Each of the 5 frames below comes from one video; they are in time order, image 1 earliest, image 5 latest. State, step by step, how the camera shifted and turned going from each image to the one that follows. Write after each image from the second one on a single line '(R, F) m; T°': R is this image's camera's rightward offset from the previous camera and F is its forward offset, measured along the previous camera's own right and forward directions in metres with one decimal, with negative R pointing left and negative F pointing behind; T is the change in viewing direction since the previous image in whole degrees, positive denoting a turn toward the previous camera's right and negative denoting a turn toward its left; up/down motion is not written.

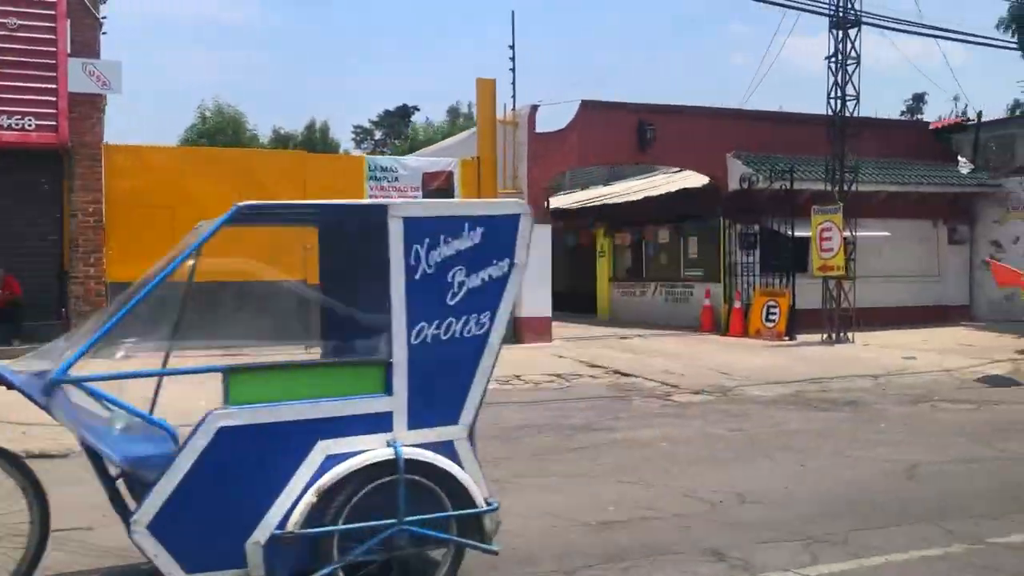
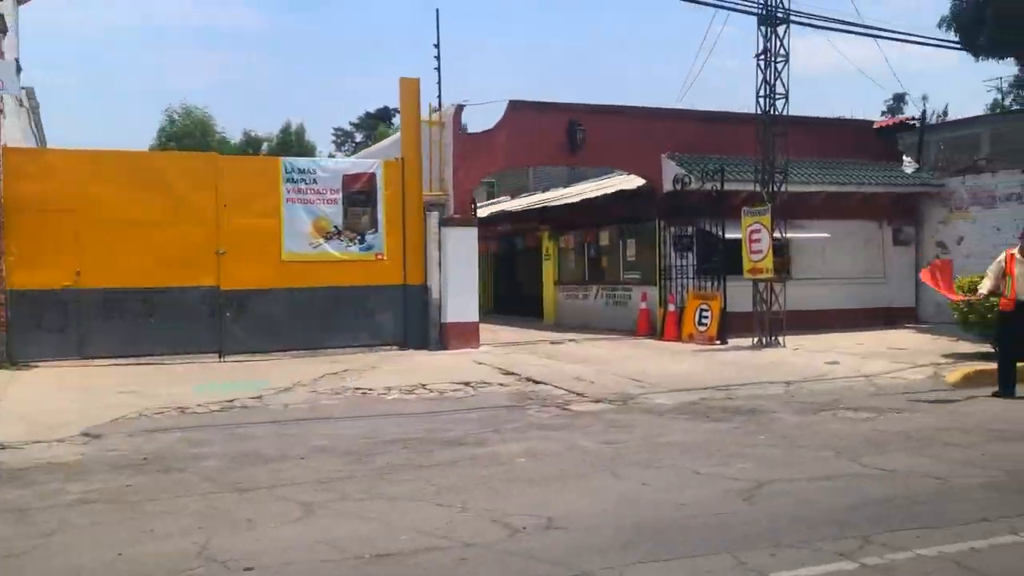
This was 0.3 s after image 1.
(+1.5, +0.6) m; +1°
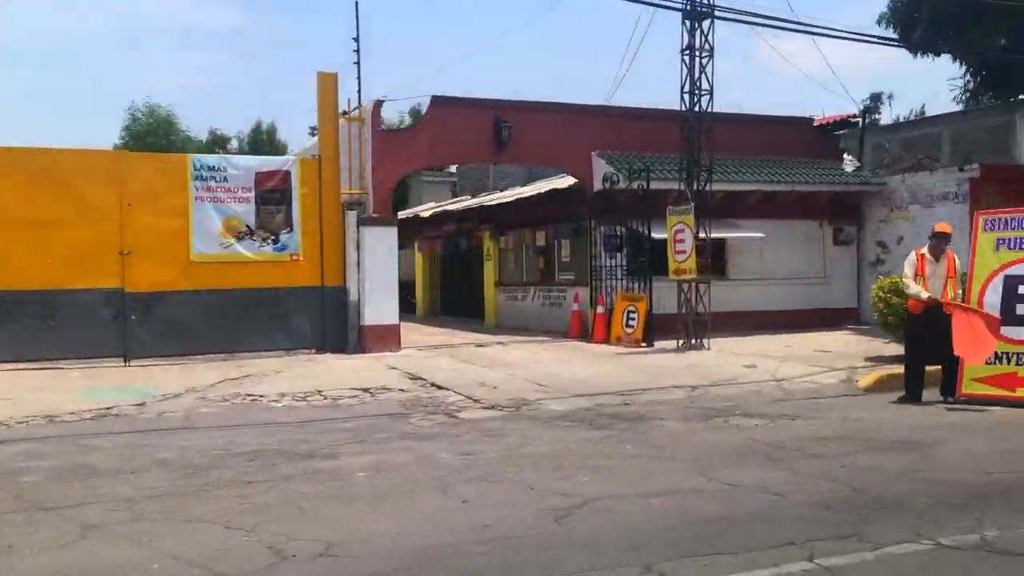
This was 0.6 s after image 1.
(+1.5, +0.6) m; +1°
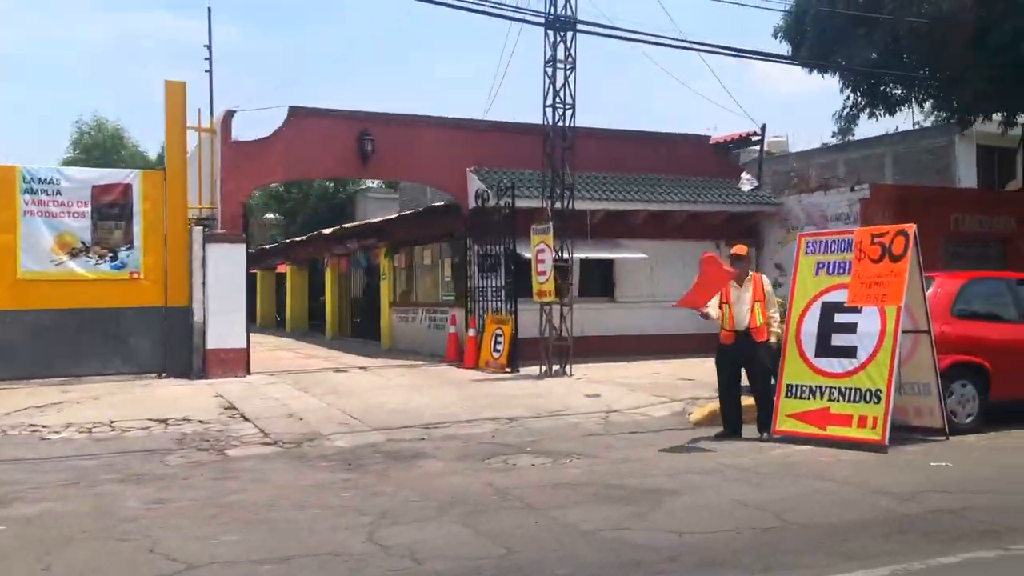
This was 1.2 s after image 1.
(+2.8, +1.1) m; +1°
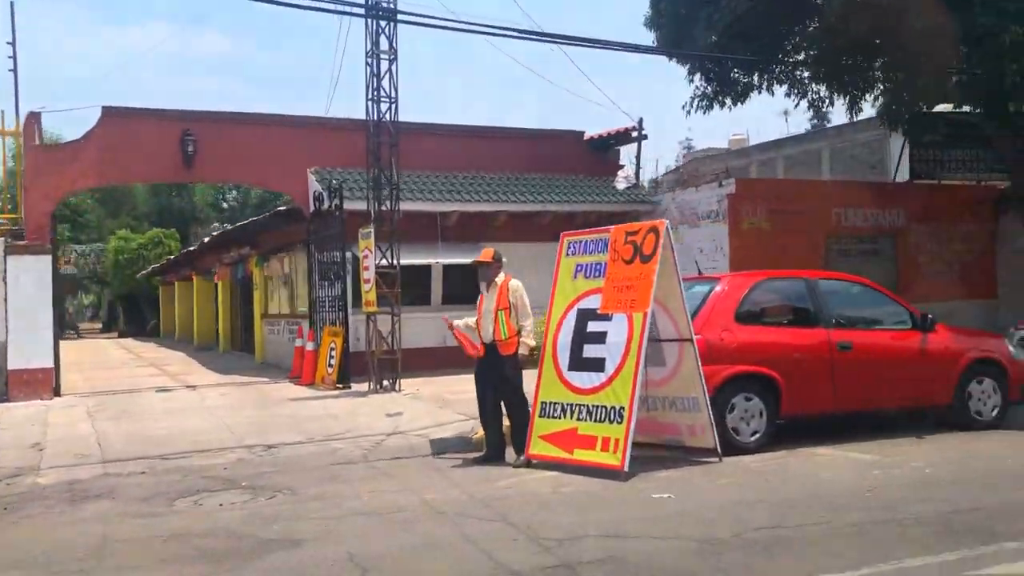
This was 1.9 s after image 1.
(+3.2, +1.4) m; 0°
